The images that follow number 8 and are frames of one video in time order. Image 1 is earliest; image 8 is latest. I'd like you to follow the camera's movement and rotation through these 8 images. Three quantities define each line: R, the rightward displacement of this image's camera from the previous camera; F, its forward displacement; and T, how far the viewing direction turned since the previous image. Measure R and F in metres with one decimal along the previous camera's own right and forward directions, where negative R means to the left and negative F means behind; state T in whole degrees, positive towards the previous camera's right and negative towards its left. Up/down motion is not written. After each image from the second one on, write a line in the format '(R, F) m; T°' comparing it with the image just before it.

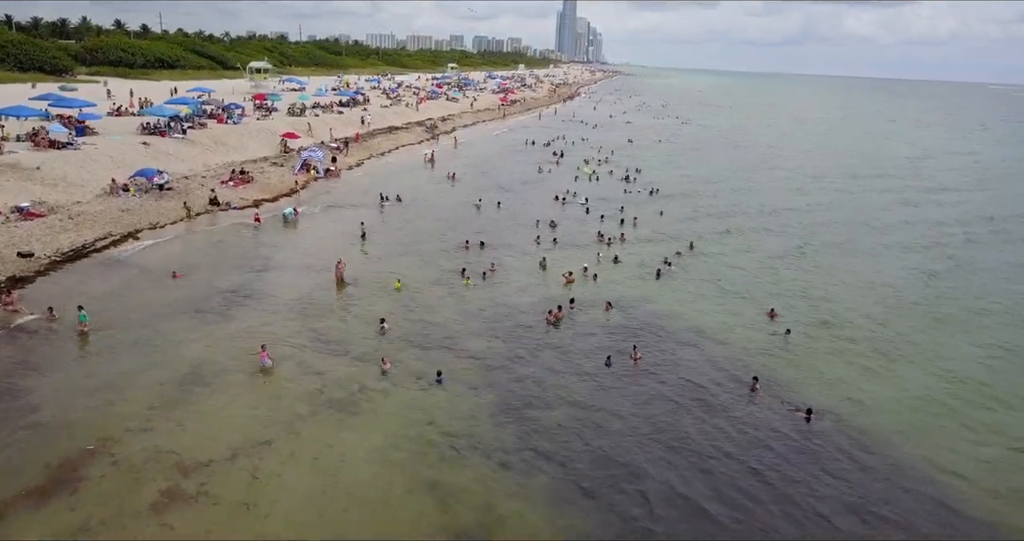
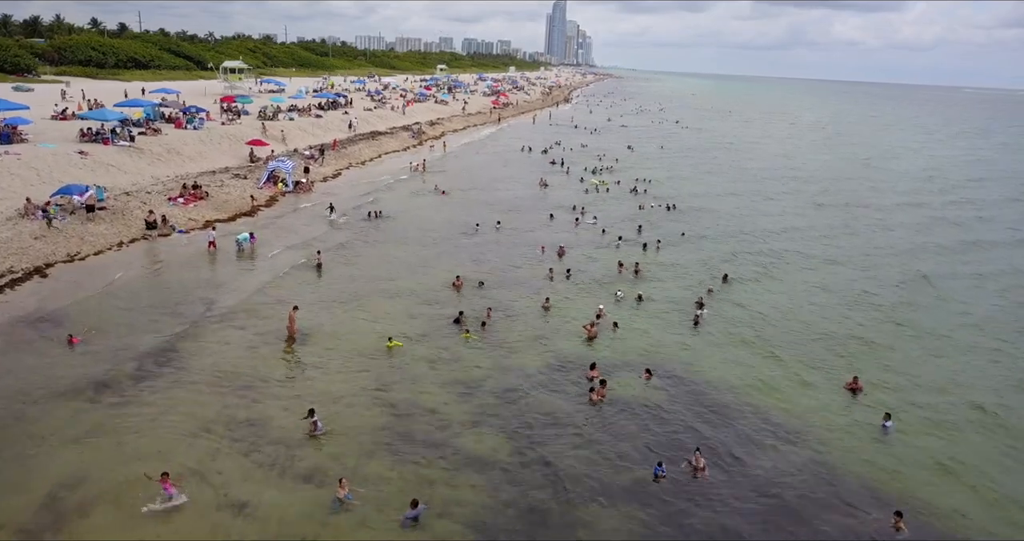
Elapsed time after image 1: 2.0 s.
(-0.4, +5.4) m; +1°
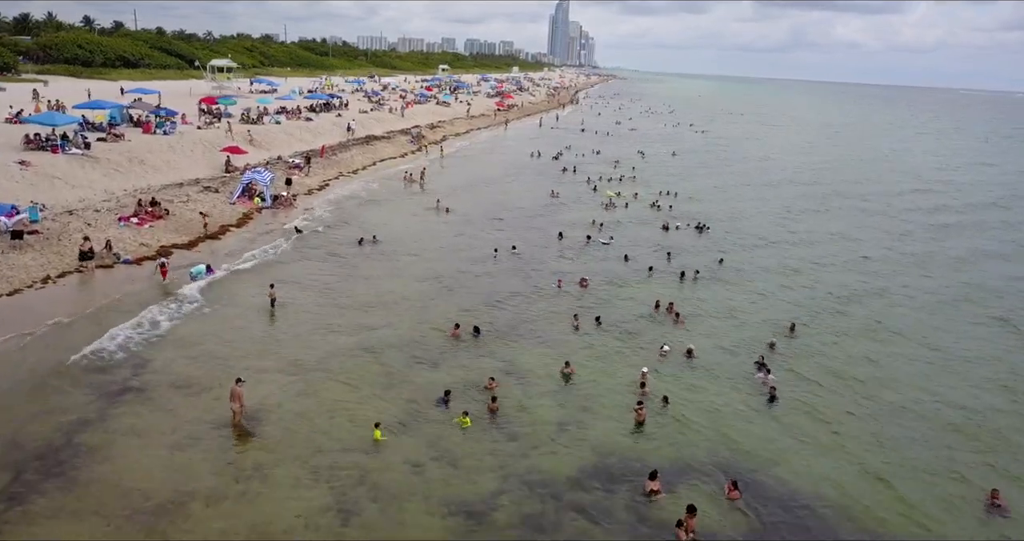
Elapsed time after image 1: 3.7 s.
(-0.4, +4.9) m; 0°
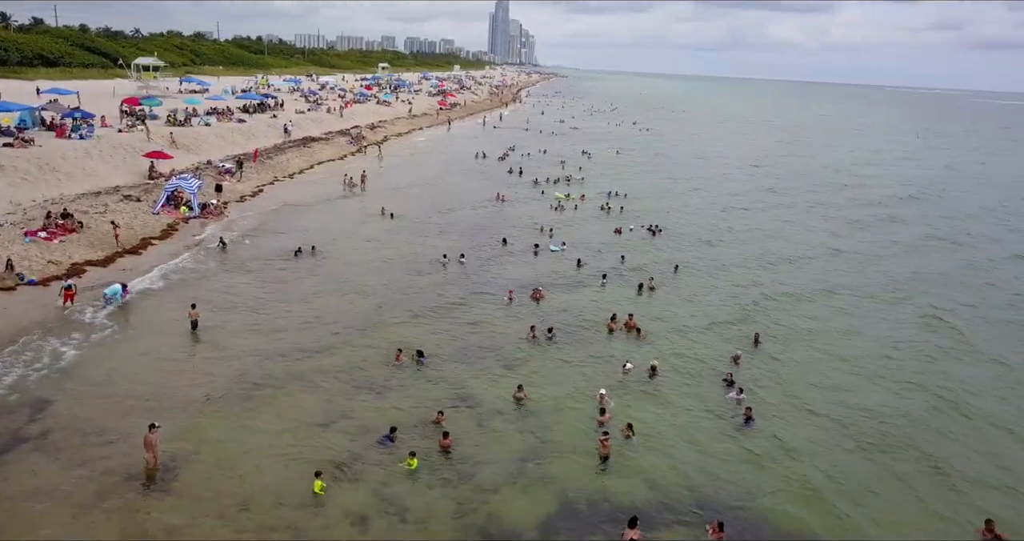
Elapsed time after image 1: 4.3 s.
(-0.1, +1.4) m; +4°
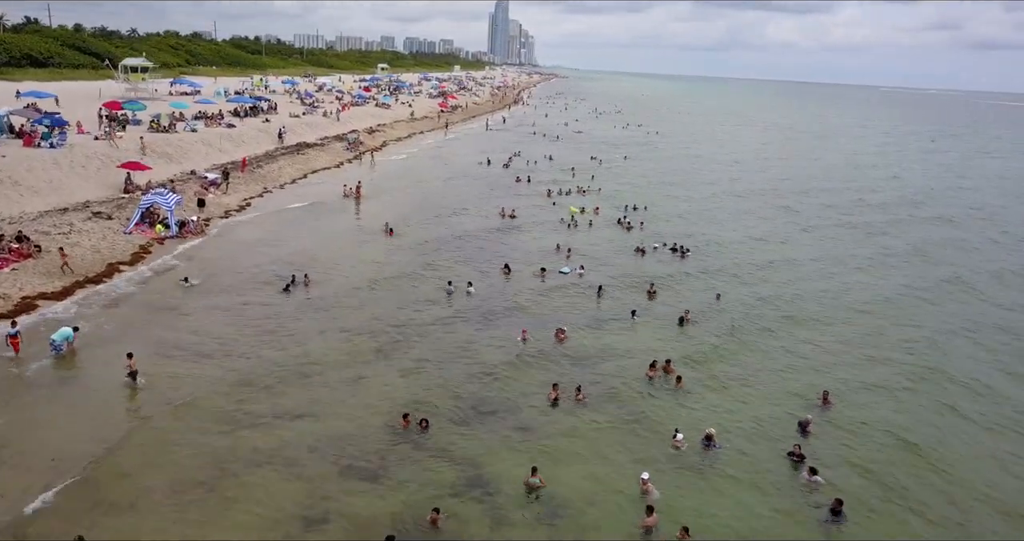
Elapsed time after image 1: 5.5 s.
(-0.5, +3.1) m; 0°
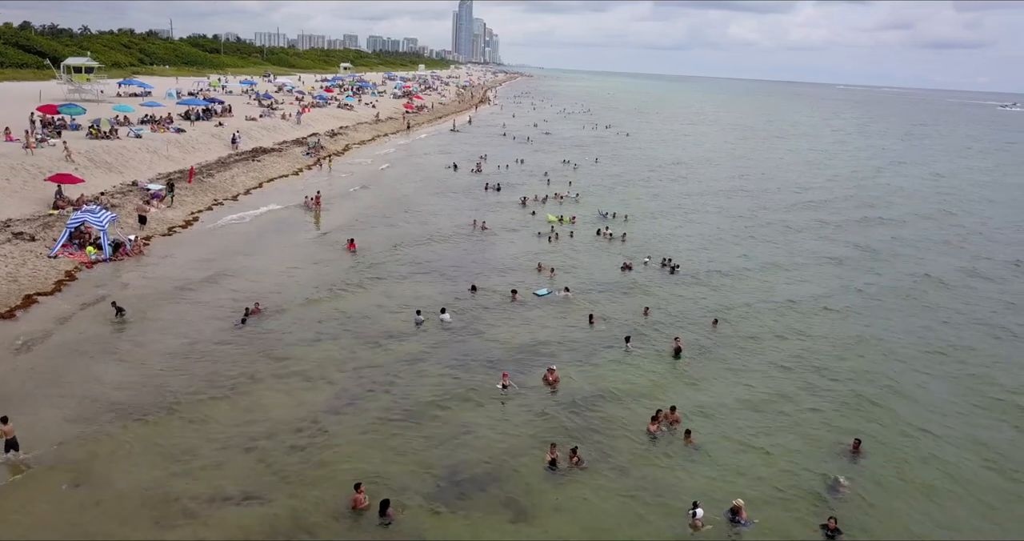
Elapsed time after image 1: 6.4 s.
(-0.3, +2.5) m; +2°
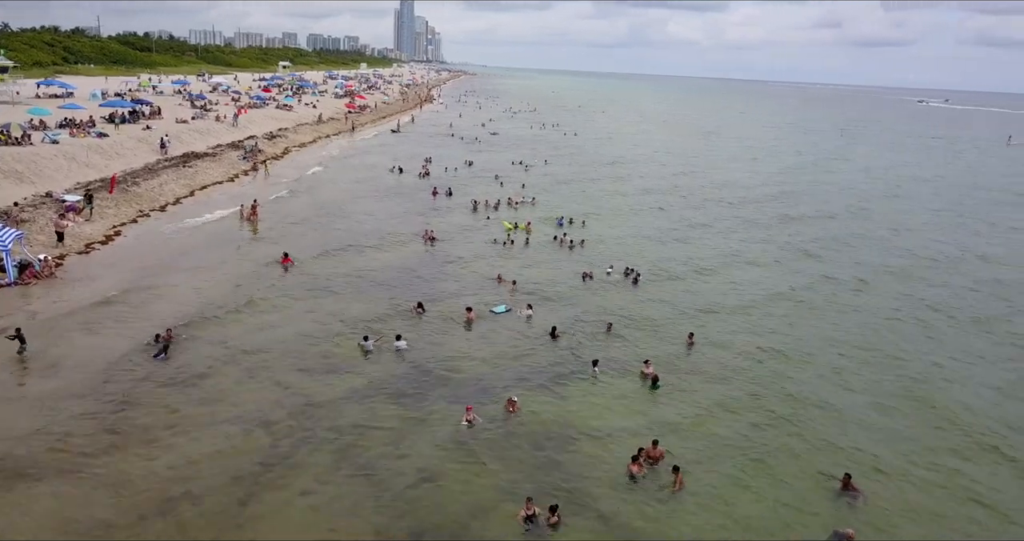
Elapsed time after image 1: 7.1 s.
(-0.3, +1.8) m; +4°
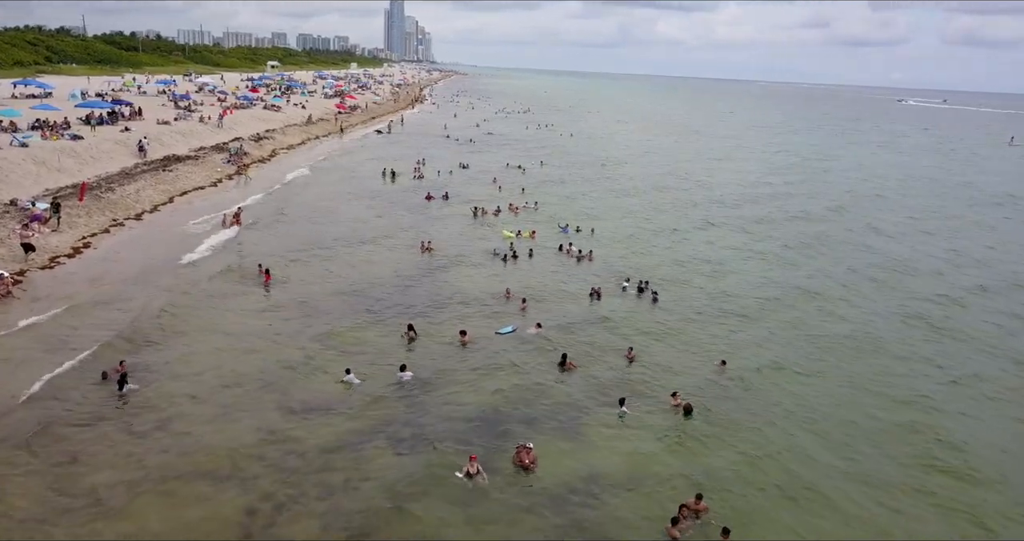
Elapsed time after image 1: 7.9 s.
(-0.5, +2.1) m; +1°
